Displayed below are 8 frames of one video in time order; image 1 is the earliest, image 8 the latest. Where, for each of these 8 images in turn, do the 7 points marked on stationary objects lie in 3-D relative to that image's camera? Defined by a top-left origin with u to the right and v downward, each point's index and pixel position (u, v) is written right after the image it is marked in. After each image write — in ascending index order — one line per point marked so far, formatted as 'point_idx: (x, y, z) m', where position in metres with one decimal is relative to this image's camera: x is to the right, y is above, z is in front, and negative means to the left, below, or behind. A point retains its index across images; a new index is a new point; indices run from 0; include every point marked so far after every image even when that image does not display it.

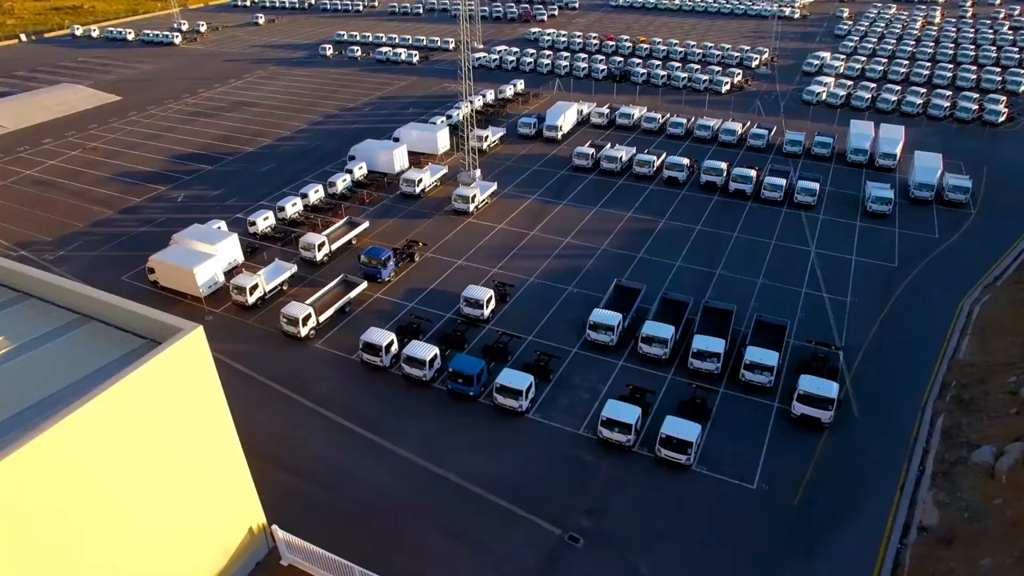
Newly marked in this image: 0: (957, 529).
0: (+10.3, -5.6, +15.6) m
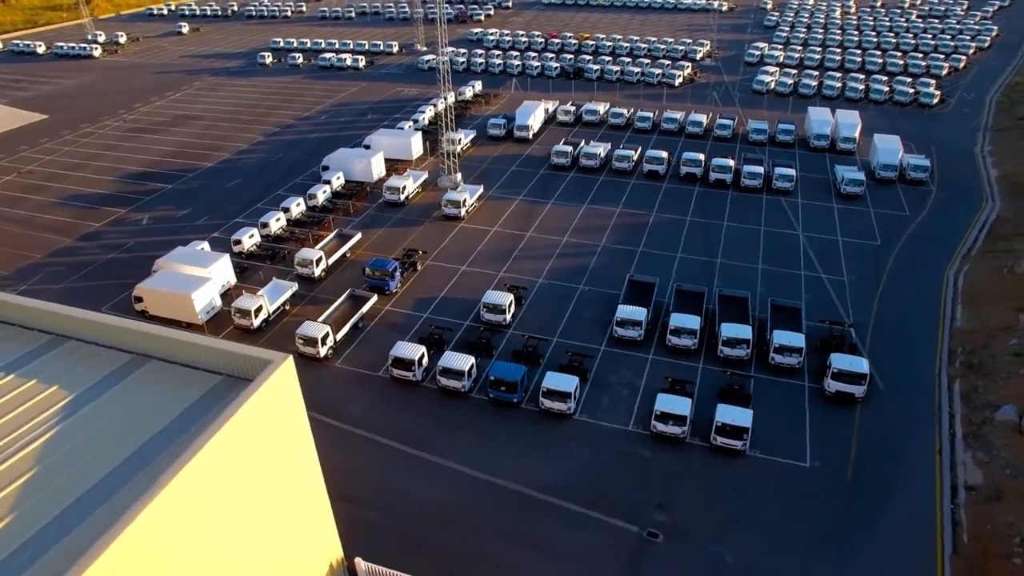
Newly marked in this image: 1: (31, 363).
0: (+12.2, -4.9, +16.6) m
1: (-9.2, -1.5, +12.7) m
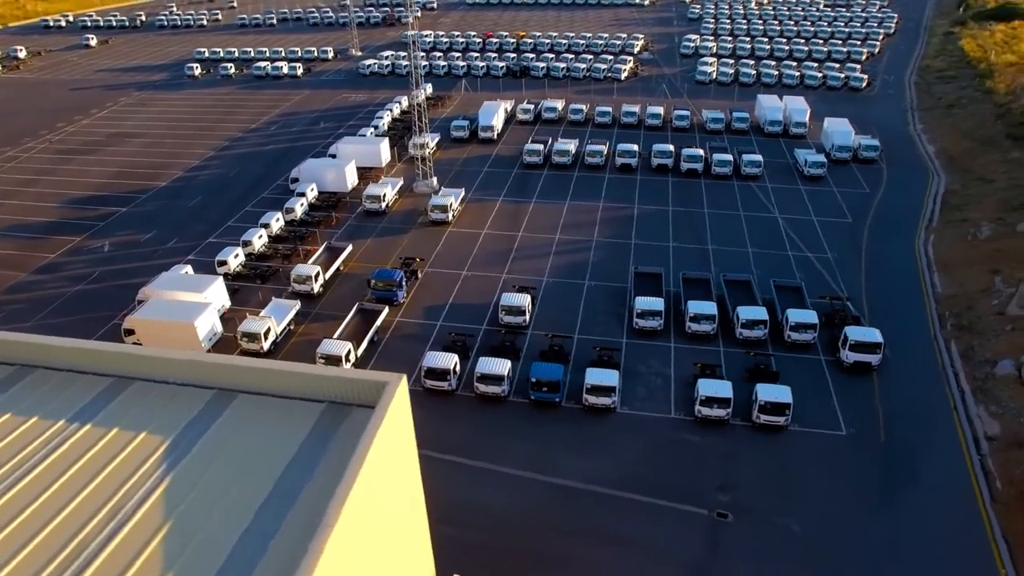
0: (+13.8, -4.0, +18.2) m
1: (-7.2, -2.2, +11.7) m
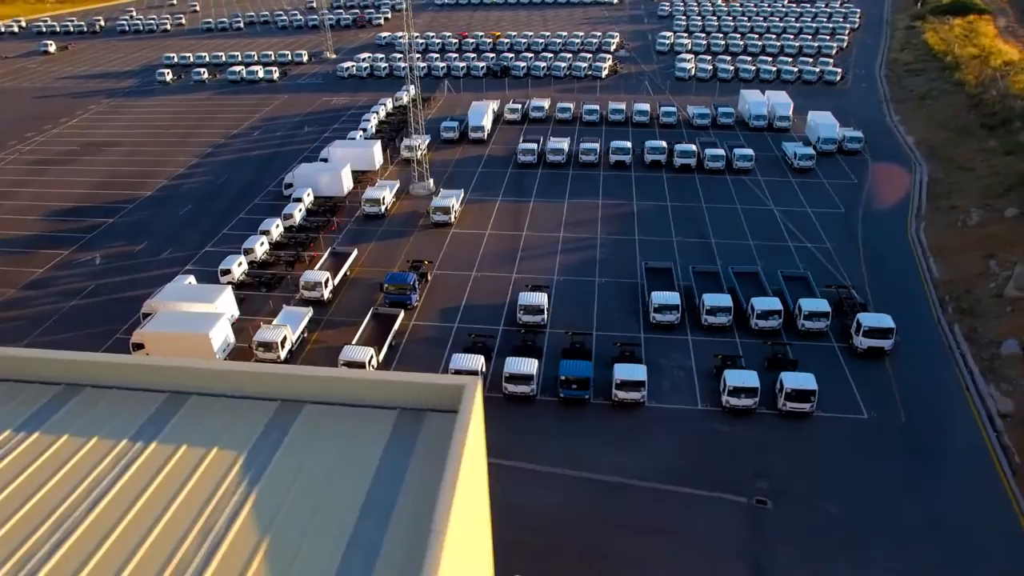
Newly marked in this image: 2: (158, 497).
0: (+14.8, -3.4, +19.0) m
1: (-5.9, -2.4, +11.4) m
2: (-5.1, -3.1, +9.9) m
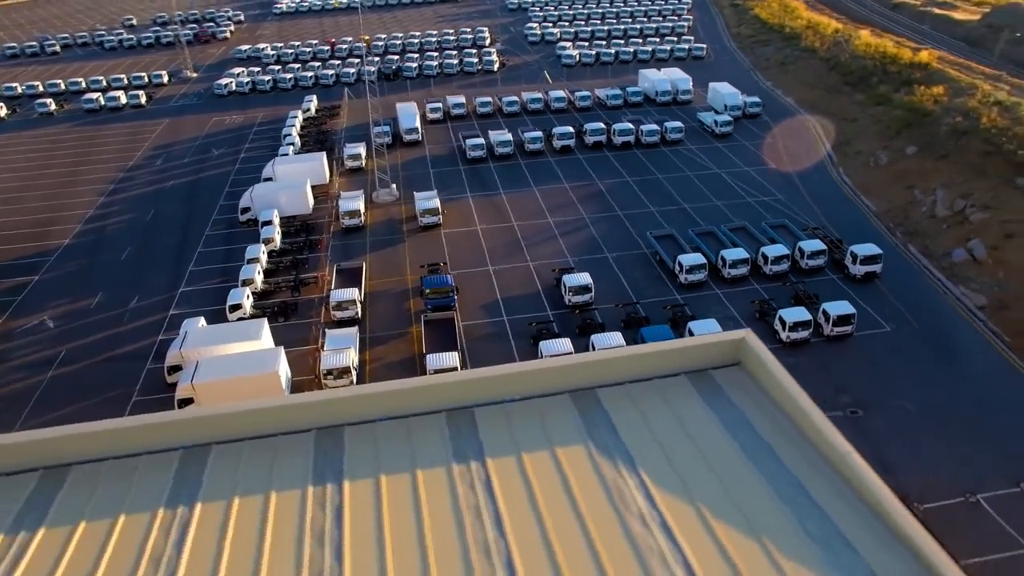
0: (+17.3, -0.4, +23.6) m
1: (-0.6, -2.5, +10.9) m
2: (+0.7, -3.1, +9.7) m
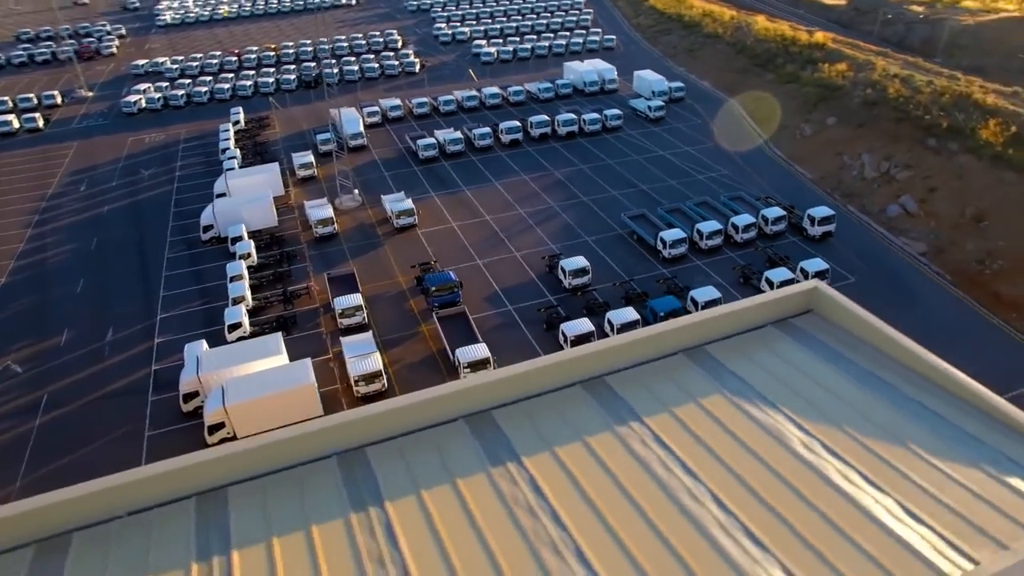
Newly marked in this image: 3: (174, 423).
0: (+17.2, +1.8, +26.9) m
1: (+1.9, -2.0, +11.5) m
2: (+3.4, -2.5, +10.6) m
3: (-10.1, -4.0, +20.0) m
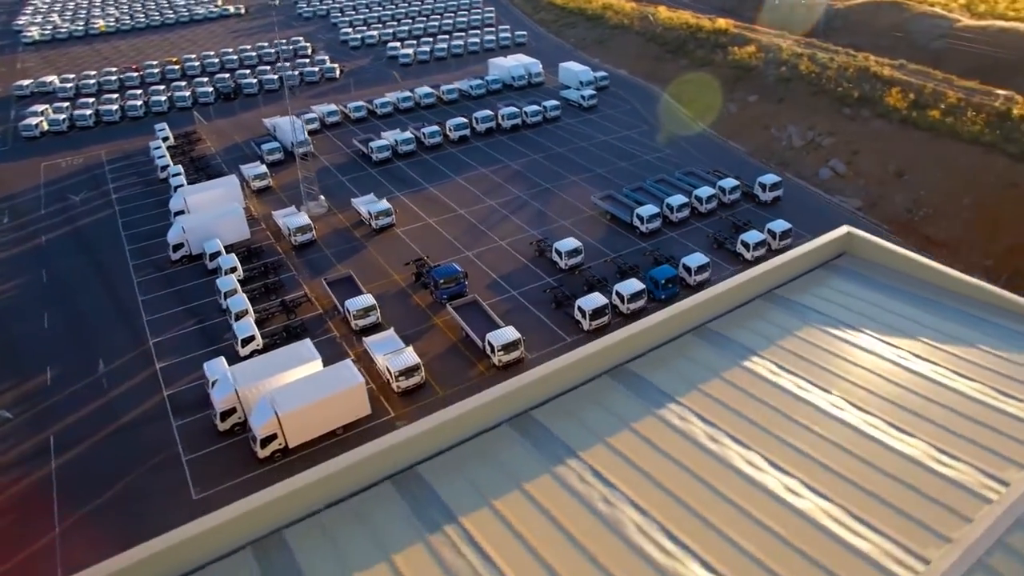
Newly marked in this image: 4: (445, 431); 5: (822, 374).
0: (+16.3, +4.1, +30.6) m
1: (+4.3, -1.1, +12.9) m
2: (+5.9, -1.4, +12.2) m
3: (-8.7, -4.5, +19.3) m
4: (-1.1, -2.3, +10.7) m
5: (+5.5, -1.5, +12.0) m
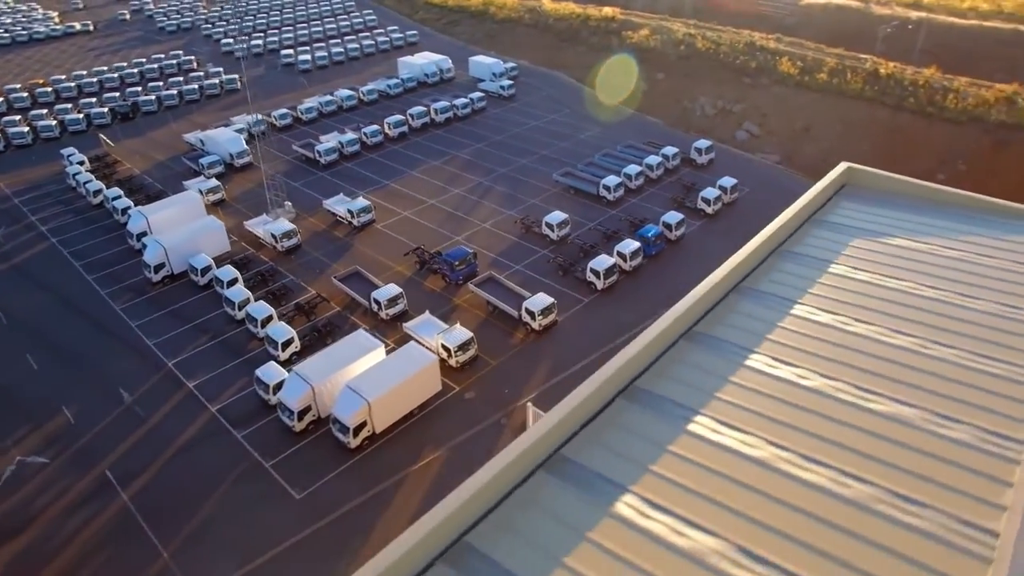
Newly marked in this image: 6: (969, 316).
0: (+14.4, +7.2, +35.4) m
1: (+7.0, +0.7, +15.6) m
2: (+8.8, +0.7, +15.3) m
3: (-6.4, -4.5, +19.3) m
4: (+2.4, -1.2, +12.4) m
5: (+8.5, +0.5, +15.0) m
6: (+9.1, -0.5, +13.4) m
